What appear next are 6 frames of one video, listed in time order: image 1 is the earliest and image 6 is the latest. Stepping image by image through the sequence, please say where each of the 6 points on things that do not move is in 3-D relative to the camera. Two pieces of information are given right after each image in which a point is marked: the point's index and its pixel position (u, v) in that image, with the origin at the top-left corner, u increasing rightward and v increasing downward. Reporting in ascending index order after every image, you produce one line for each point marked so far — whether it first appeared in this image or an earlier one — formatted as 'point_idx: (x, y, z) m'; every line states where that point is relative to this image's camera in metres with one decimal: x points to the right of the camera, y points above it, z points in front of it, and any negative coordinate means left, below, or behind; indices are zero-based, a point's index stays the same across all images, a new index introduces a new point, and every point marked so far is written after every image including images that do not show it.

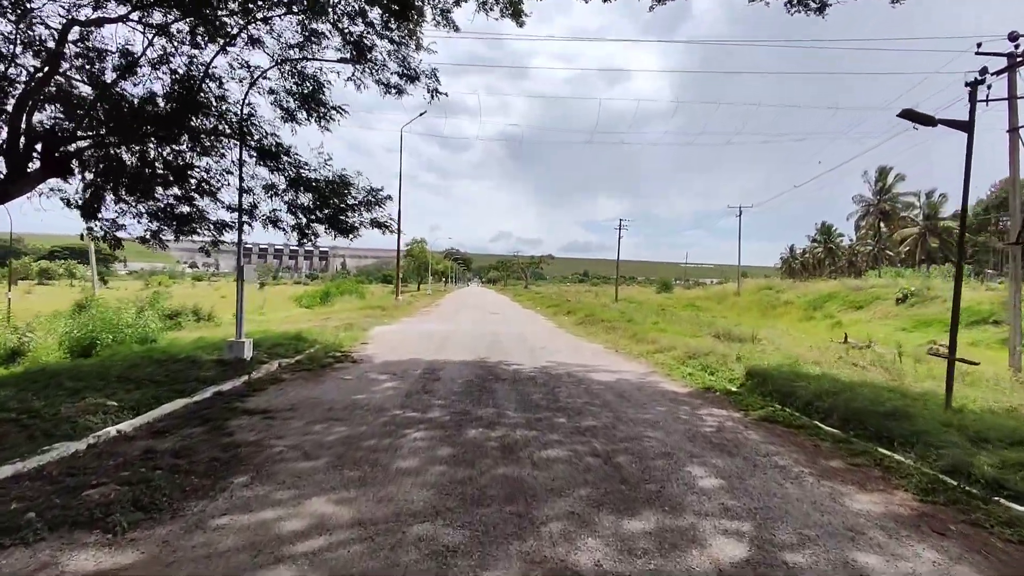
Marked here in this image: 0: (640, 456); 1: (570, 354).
0: (+1.2, -1.6, +5.4) m
1: (+1.3, -1.5, +12.7) m
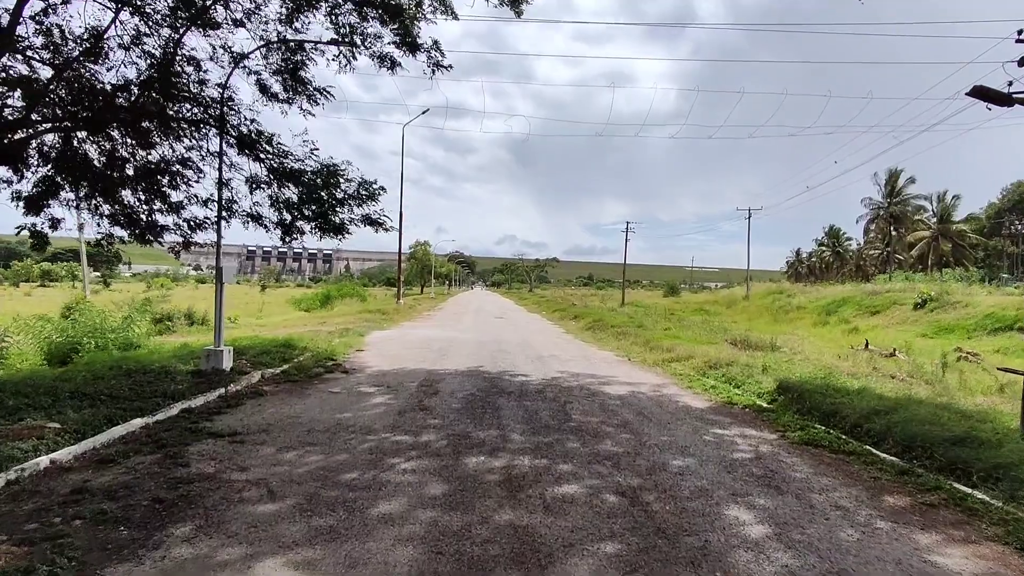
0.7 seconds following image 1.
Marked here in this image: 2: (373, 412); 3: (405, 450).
0: (+1.3, -1.6, +4.5) m
1: (+1.4, -1.6, +11.8) m
2: (-1.7, -1.5, +6.9) m
3: (-1.0, -1.5, +5.2) m
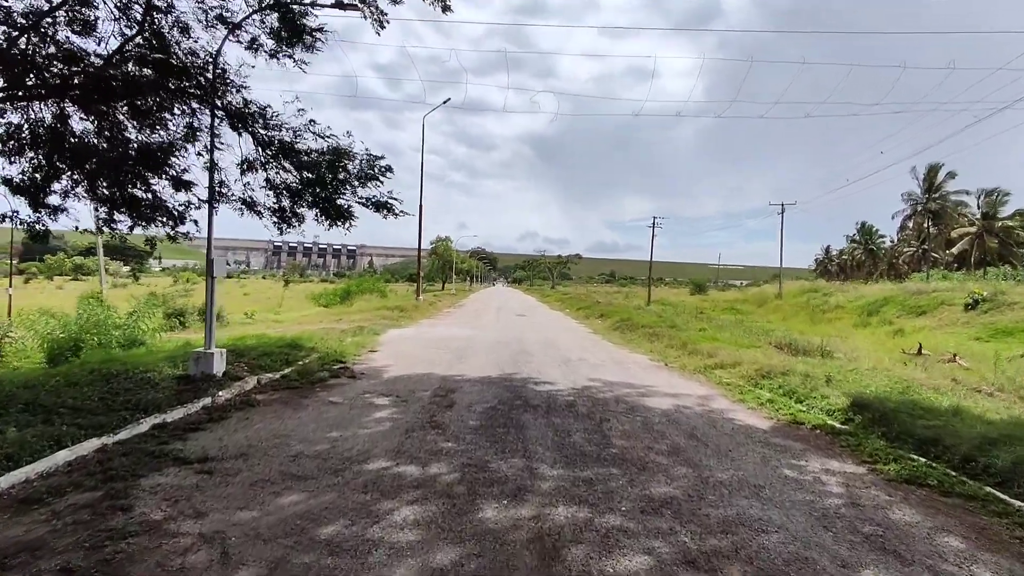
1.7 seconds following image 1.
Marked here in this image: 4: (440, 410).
0: (+1.5, -1.6, +3.3) m
1: (+1.9, -1.6, +10.6) m
2: (-1.4, -1.5, +5.9) m
3: (-0.8, -1.5, +4.2) m
4: (-0.9, -1.5, +6.9) m
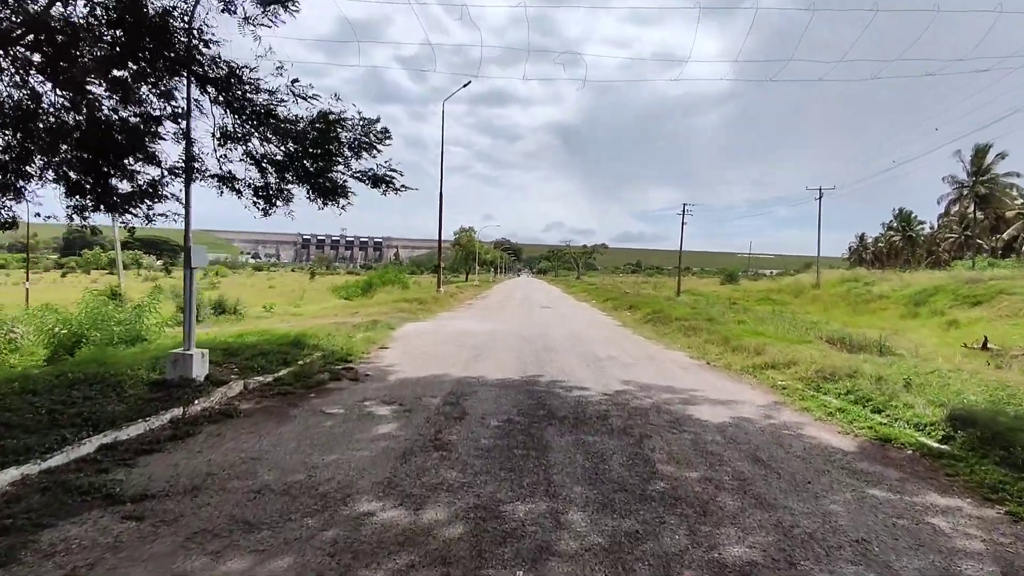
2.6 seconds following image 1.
0: (+1.5, -1.6, +2.1) m
1: (+2.3, -1.4, +9.4) m
2: (-1.2, -1.4, +4.8) m
3: (-0.7, -1.4, +3.1) m
4: (-0.7, -1.4, +5.8) m
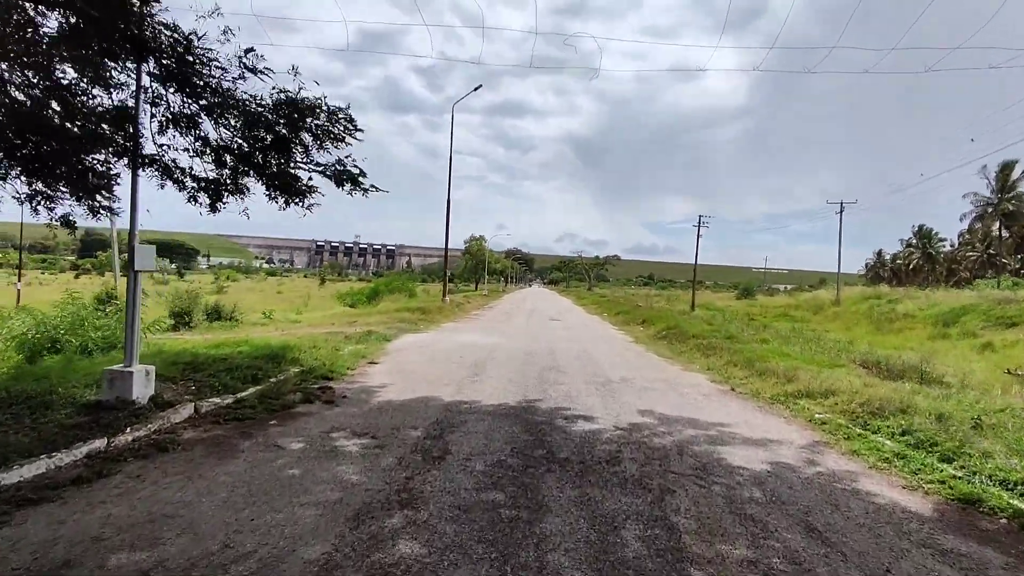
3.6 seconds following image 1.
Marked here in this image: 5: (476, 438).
0: (+1.4, -1.7, +1.0) m
1: (+2.2, -1.6, +8.3) m
2: (-1.3, -1.5, +3.8) m
3: (-0.8, -1.5, +2.0) m
4: (-0.7, -1.5, +4.8) m
5: (-0.4, -1.5, +5.7) m
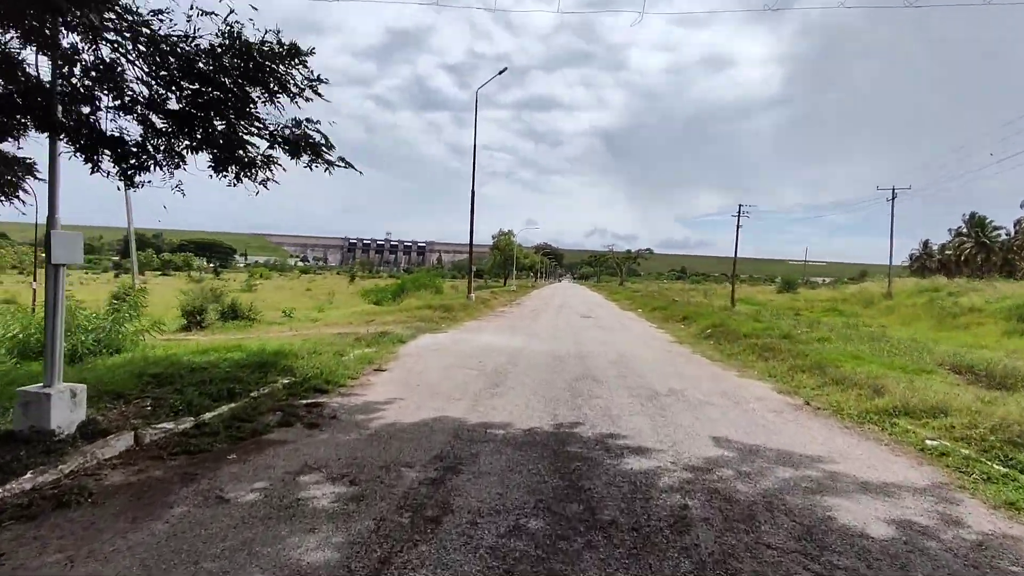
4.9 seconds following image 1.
0: (+1.3, -1.7, -0.5) m
1: (+2.6, -1.5, +6.7) m
2: (-1.3, -1.5, +2.4) m
3: (-0.8, -1.5, +0.6) m
4: (-0.6, -1.5, +3.4) m
5: (-0.2, -1.5, +4.3) m
